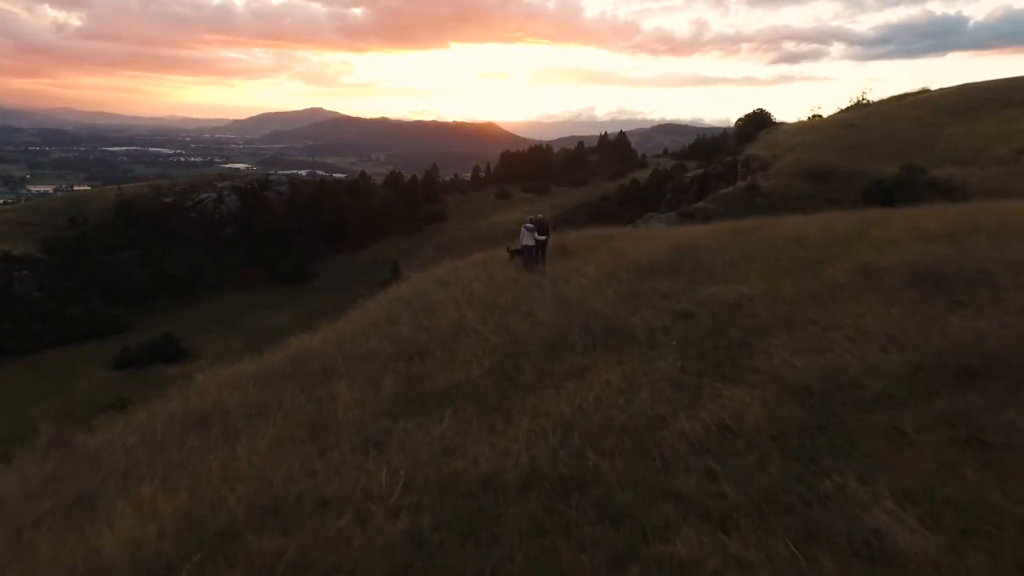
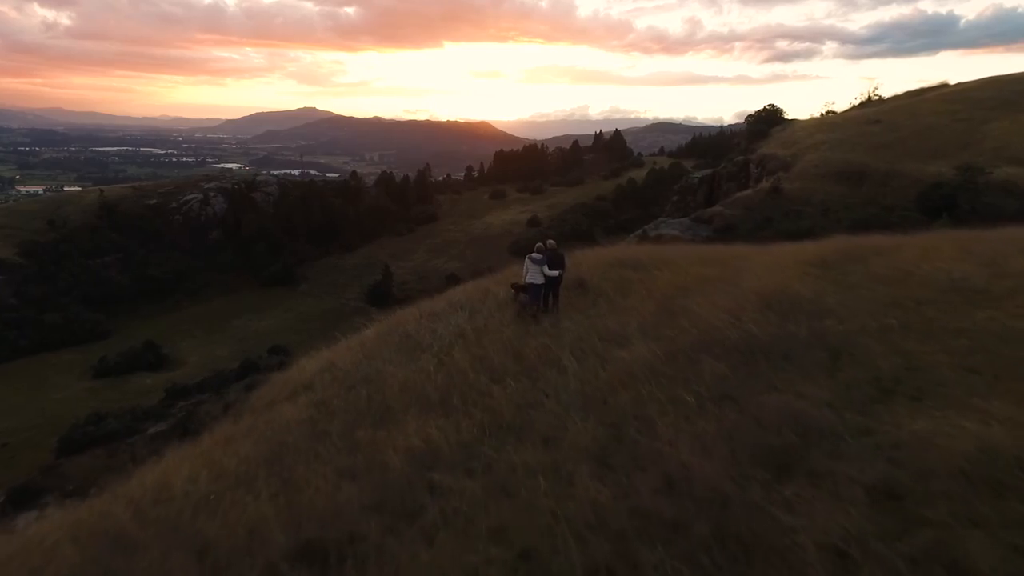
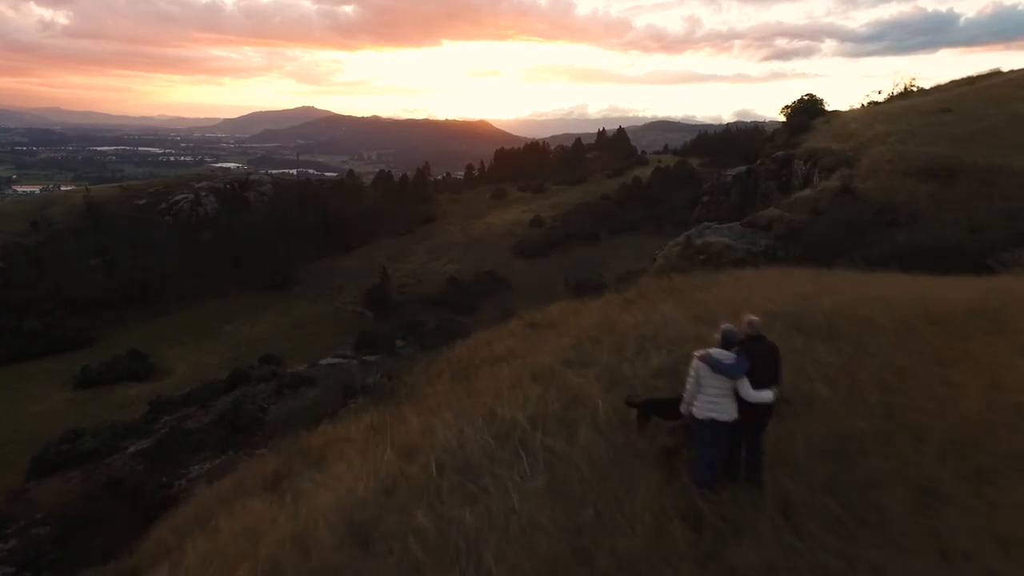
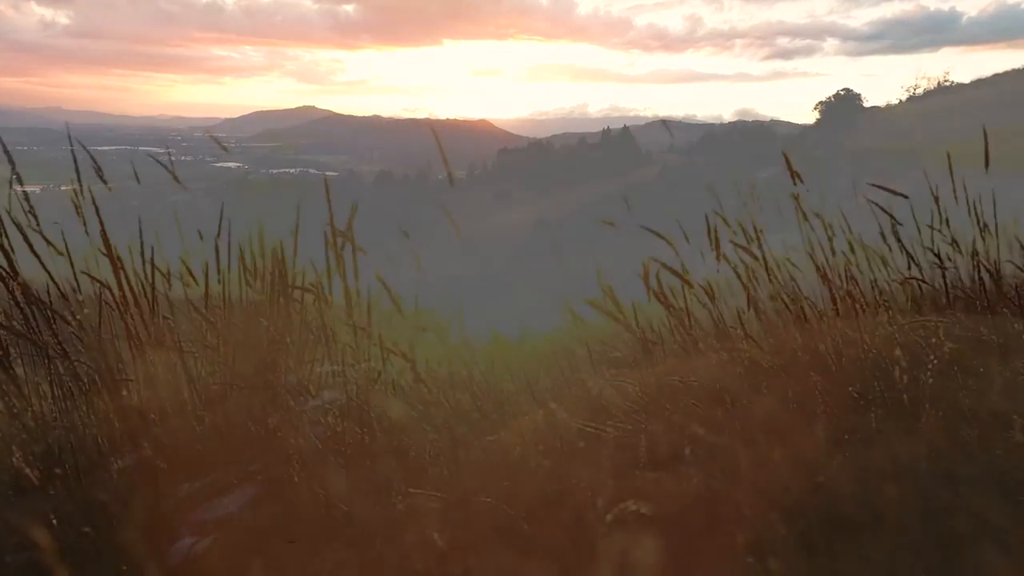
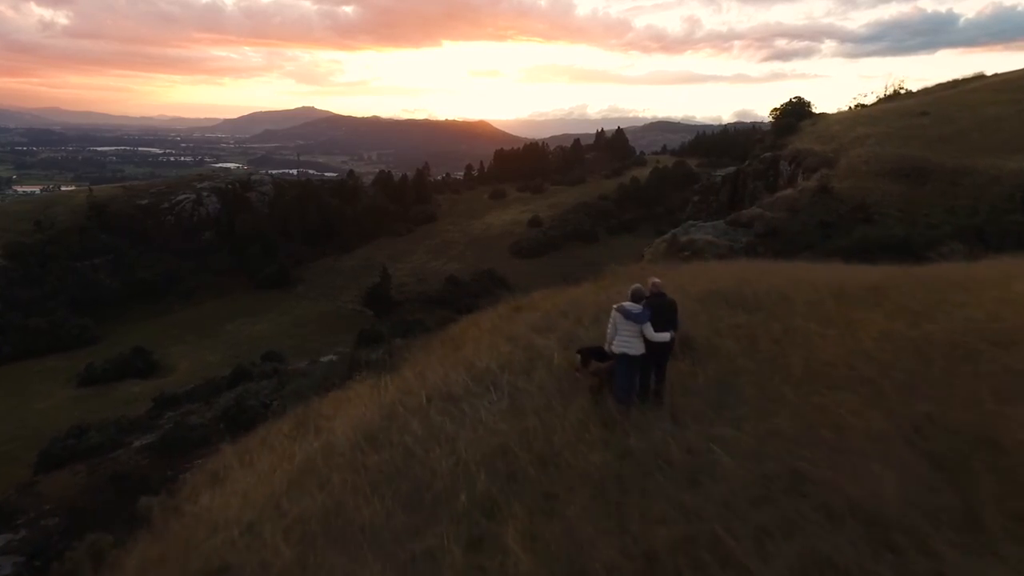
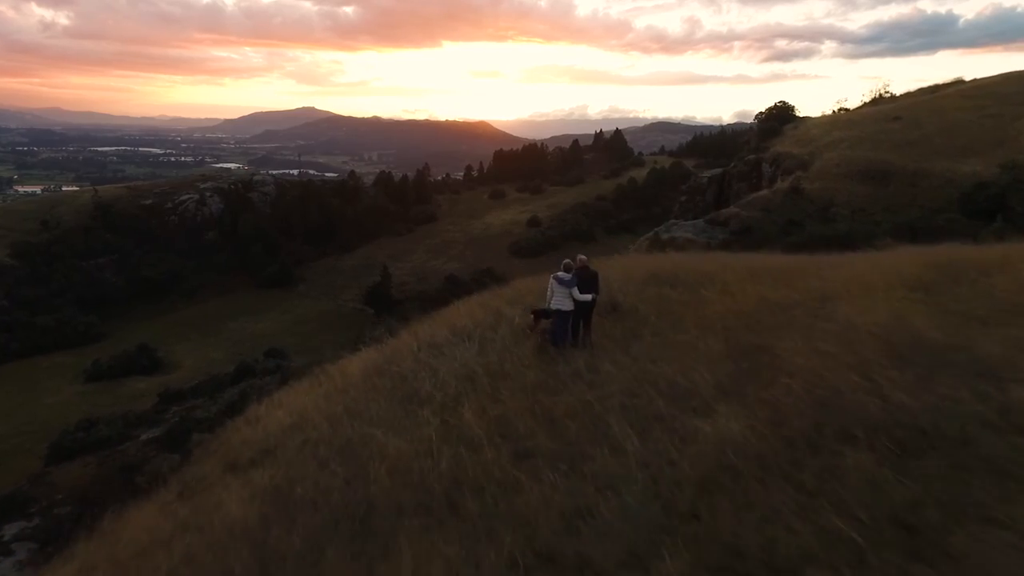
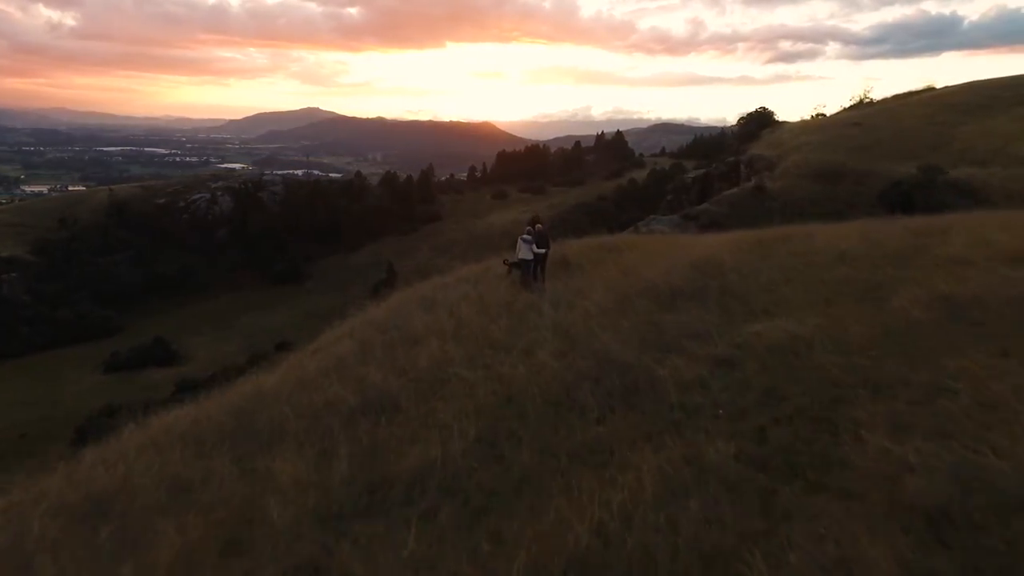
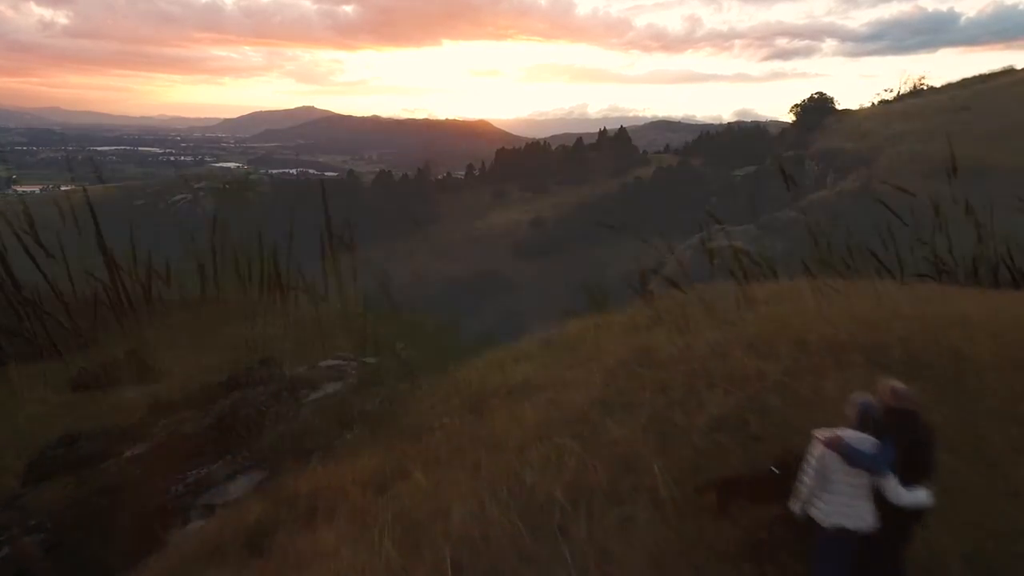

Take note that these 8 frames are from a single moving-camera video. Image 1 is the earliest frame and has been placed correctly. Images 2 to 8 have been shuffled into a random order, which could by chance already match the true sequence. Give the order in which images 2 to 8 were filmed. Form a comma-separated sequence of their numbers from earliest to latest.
7, 2, 6, 5, 3, 8, 4
